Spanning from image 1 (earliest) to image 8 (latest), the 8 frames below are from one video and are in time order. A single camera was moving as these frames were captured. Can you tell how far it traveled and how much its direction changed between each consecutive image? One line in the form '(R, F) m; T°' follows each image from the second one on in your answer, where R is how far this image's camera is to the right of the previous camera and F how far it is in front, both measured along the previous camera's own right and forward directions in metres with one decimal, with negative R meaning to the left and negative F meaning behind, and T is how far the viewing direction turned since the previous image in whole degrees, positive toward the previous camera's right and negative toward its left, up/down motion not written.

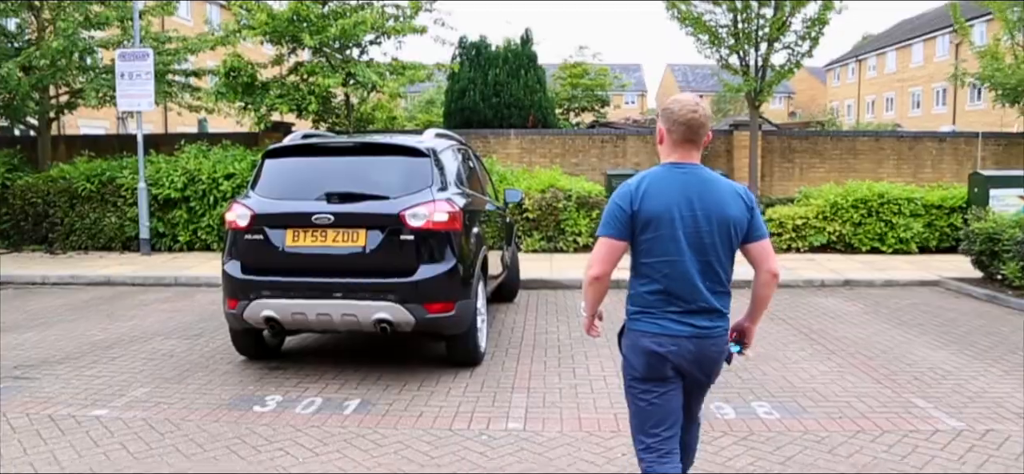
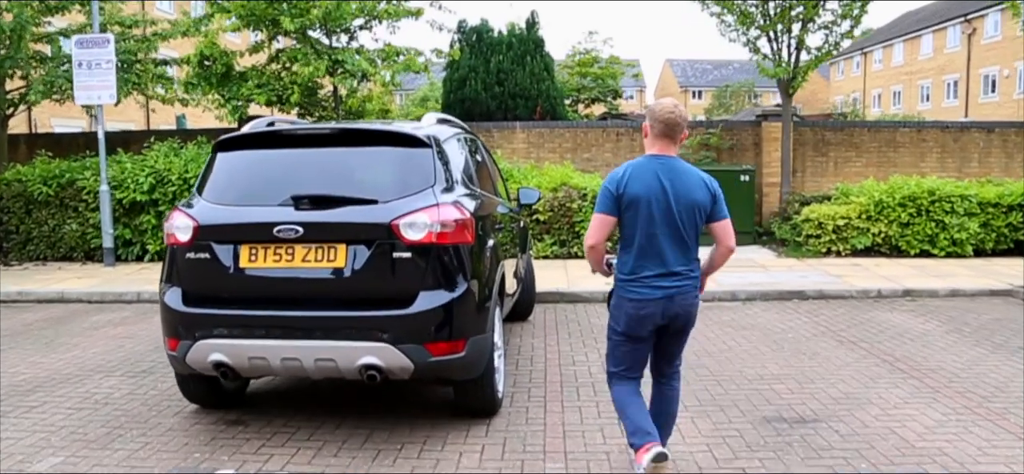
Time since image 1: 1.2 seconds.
(-0.2, +1.3) m; 0°
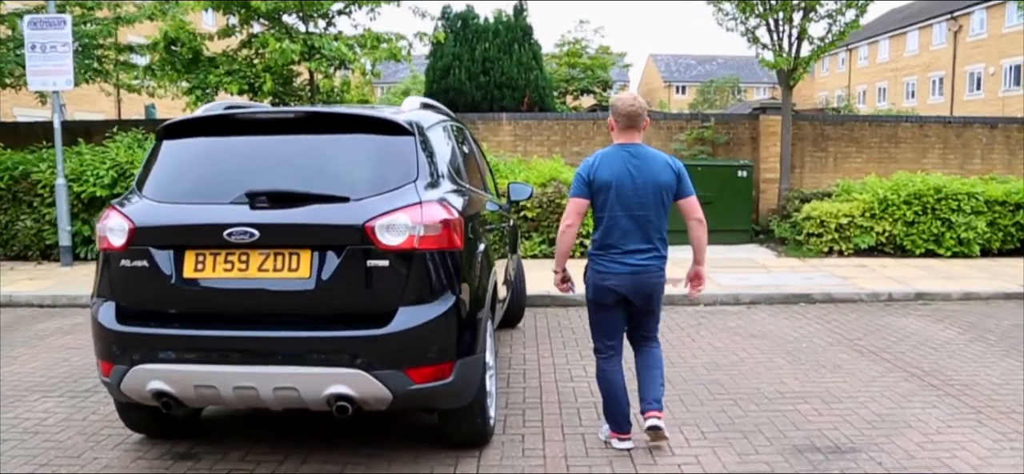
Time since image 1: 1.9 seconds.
(-0.1, +0.6) m; +1°
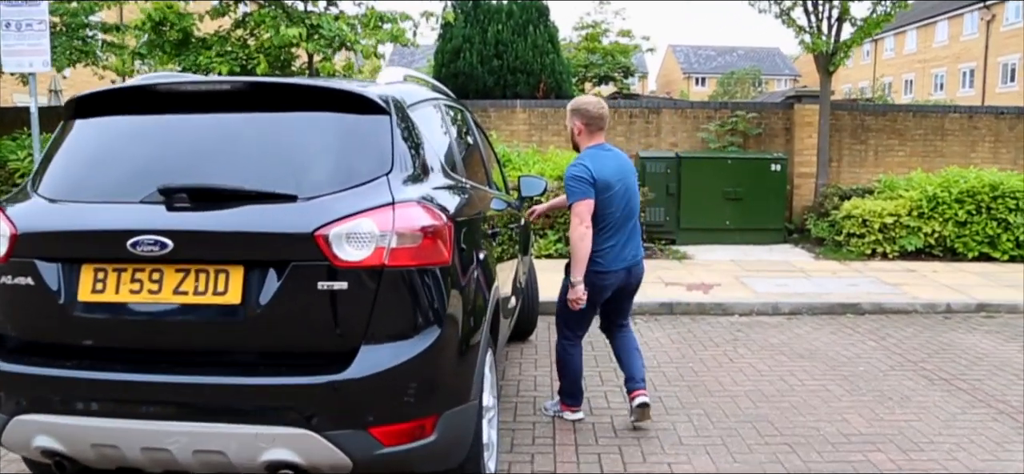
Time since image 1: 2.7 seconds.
(0.0, +0.9) m; -1°
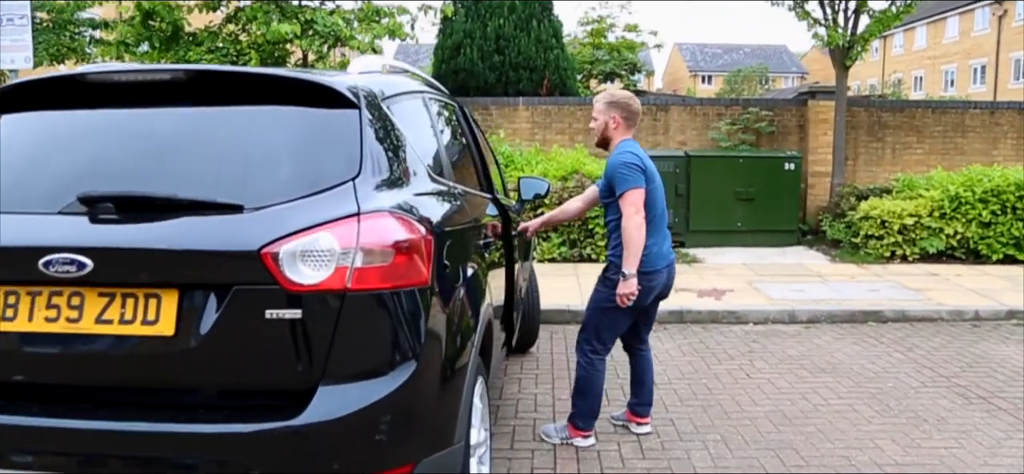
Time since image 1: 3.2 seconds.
(0.0, +0.4) m; 0°
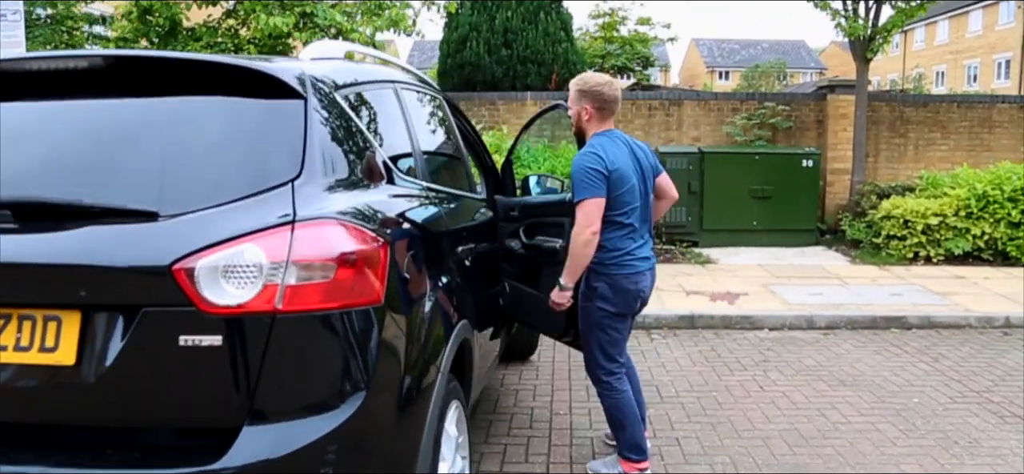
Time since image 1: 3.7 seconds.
(+0.1, +0.3) m; -1°
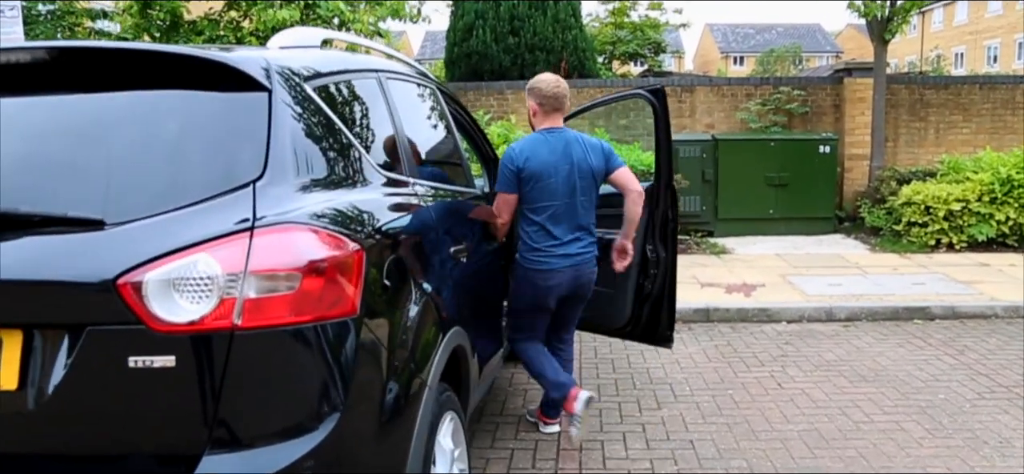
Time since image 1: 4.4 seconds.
(+0.1, +0.2) m; -1°
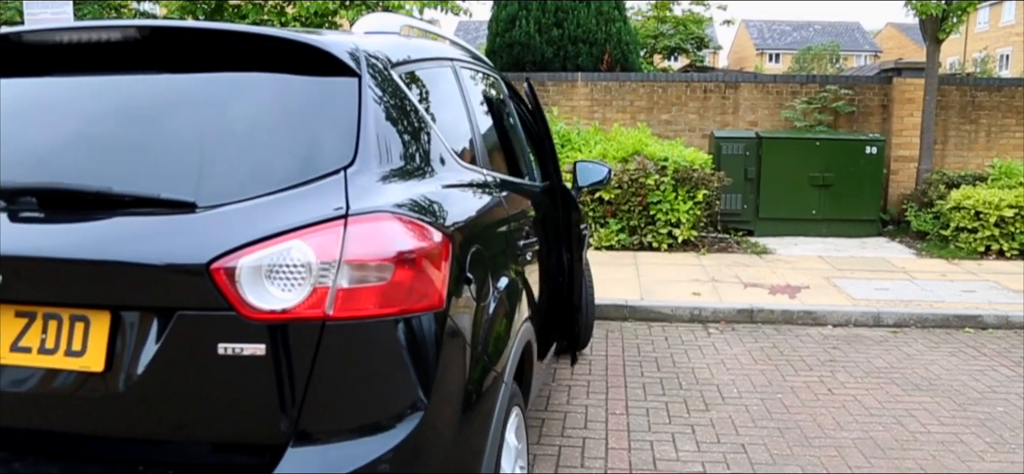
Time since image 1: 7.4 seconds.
(-0.1, 0.0) m; -2°
